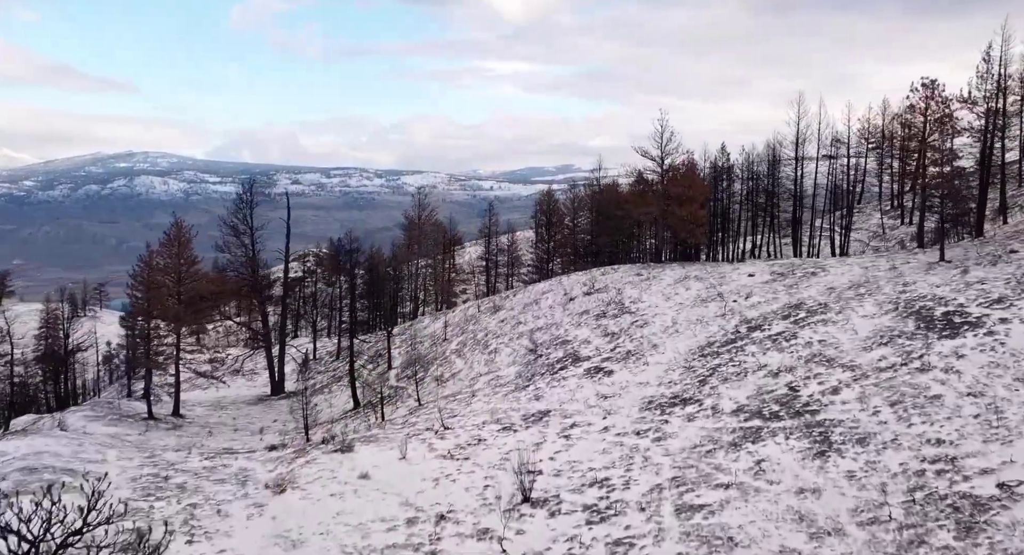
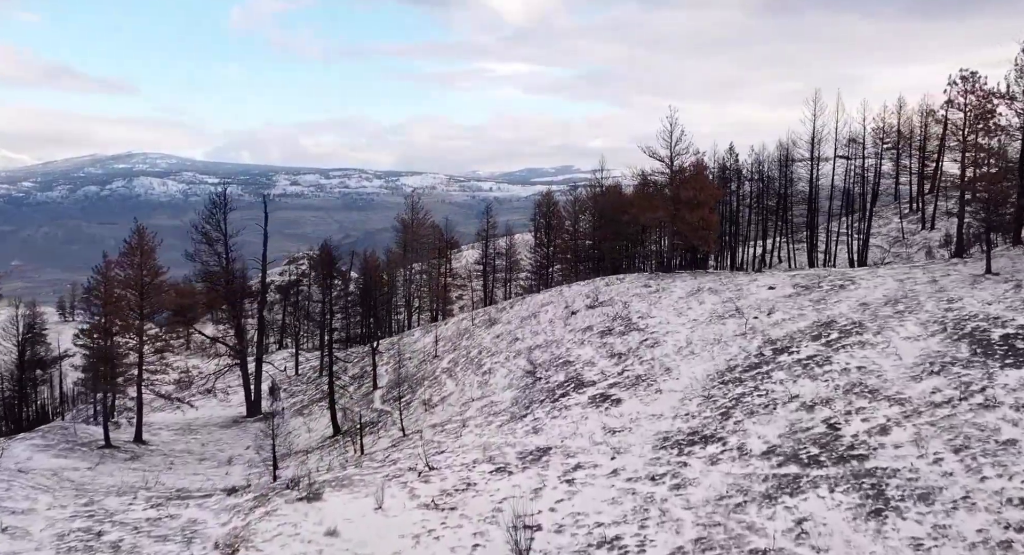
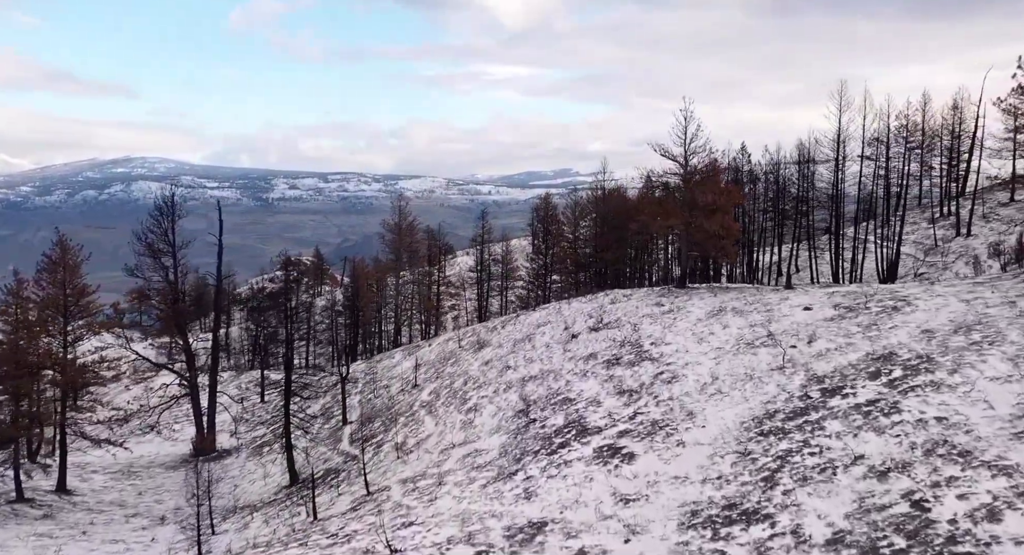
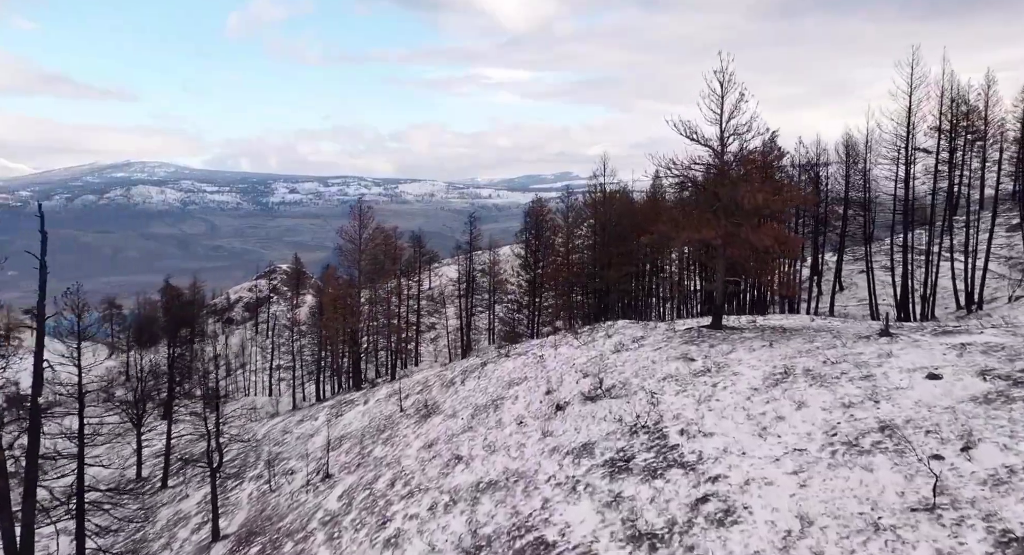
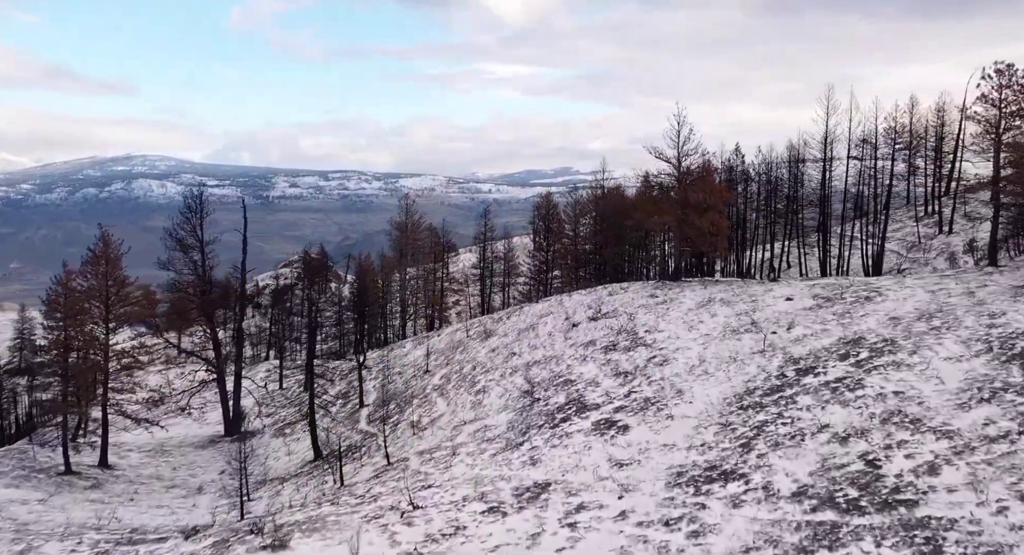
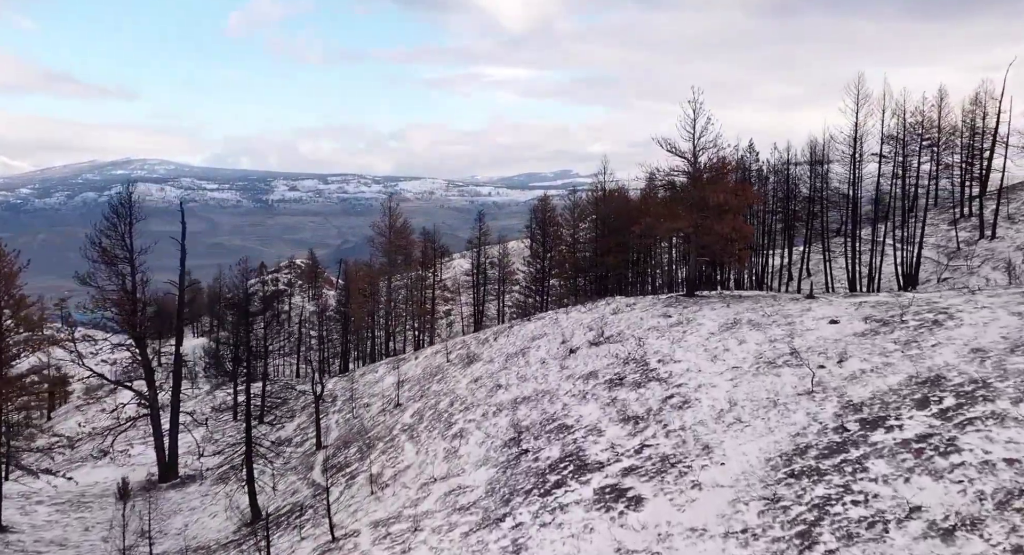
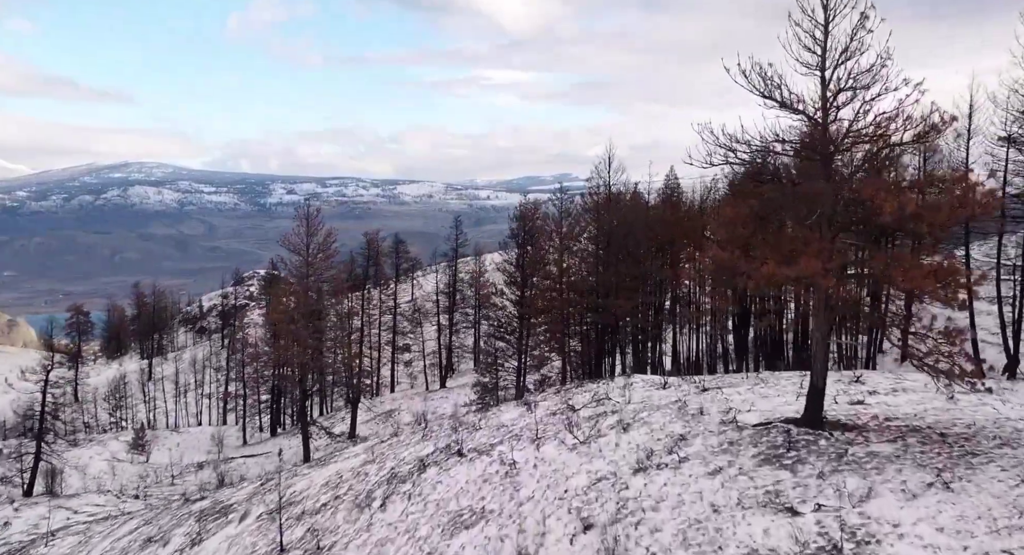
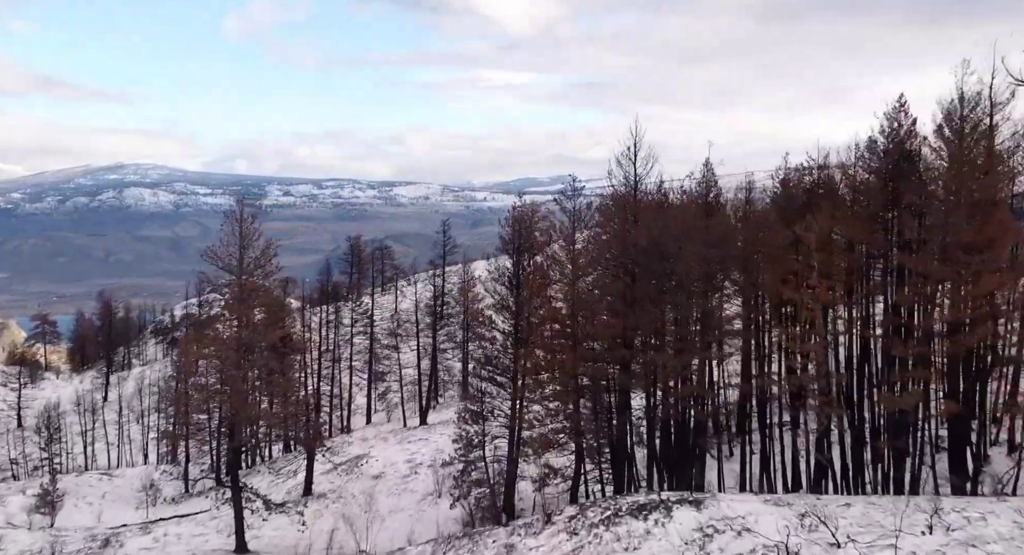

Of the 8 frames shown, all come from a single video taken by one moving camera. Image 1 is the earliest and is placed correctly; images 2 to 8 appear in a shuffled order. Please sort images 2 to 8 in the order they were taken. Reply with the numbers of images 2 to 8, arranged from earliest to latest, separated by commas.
2, 5, 3, 6, 4, 7, 8
